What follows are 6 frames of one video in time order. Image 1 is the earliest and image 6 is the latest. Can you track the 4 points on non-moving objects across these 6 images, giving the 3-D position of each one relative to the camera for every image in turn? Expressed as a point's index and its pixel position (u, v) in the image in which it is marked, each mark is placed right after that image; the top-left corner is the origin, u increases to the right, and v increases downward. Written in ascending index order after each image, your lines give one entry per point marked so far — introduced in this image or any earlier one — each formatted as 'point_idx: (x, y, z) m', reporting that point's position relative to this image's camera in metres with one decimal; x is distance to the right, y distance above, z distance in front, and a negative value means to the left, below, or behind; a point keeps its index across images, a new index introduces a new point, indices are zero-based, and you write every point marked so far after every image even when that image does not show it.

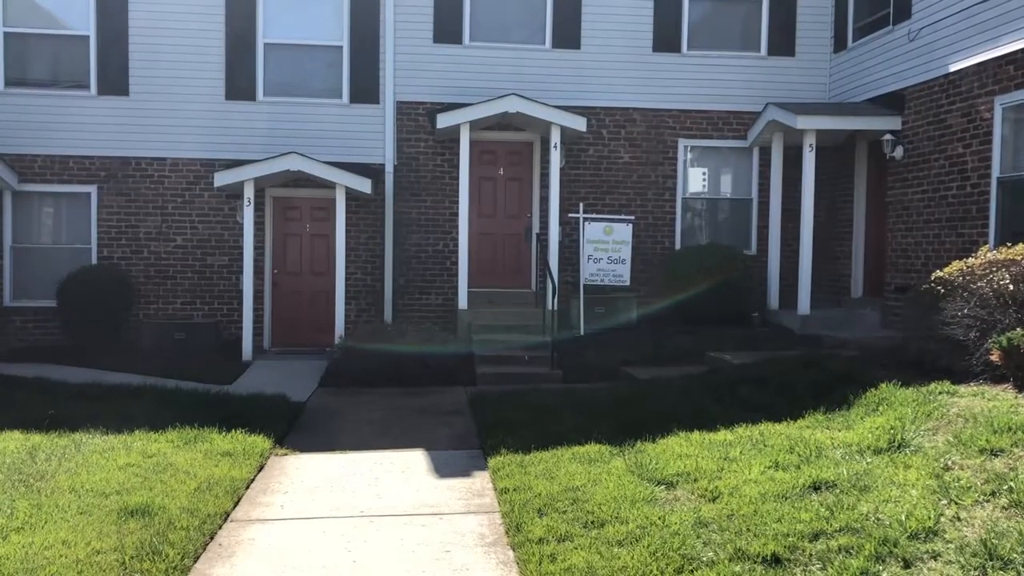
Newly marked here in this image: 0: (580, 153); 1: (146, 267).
0: (+1.1, +2.2, +14.4) m
1: (-5.7, +0.3, +13.8) m
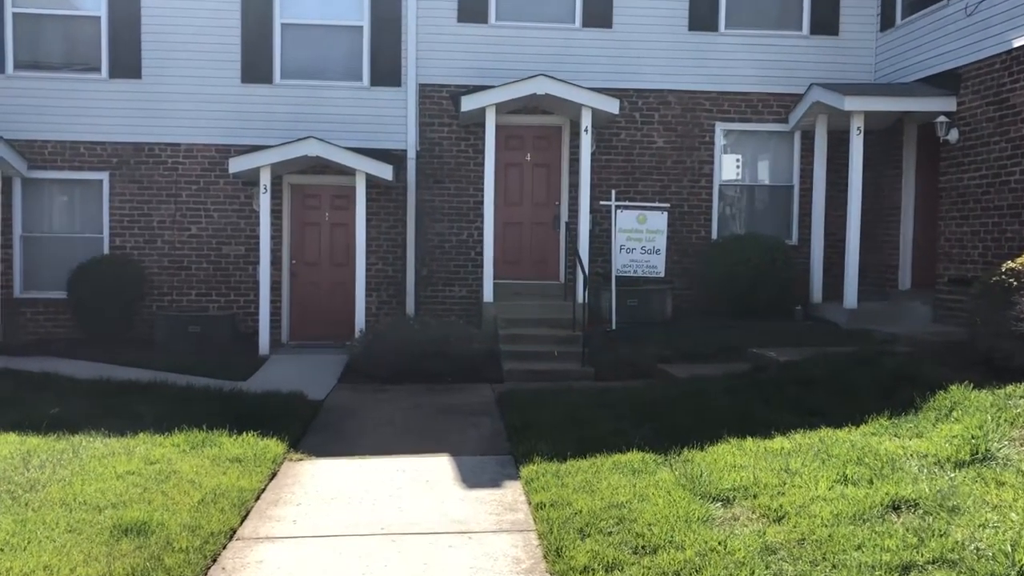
0: (+1.5, +2.3, +13.7) m
1: (-5.3, +0.5, +13.3) m
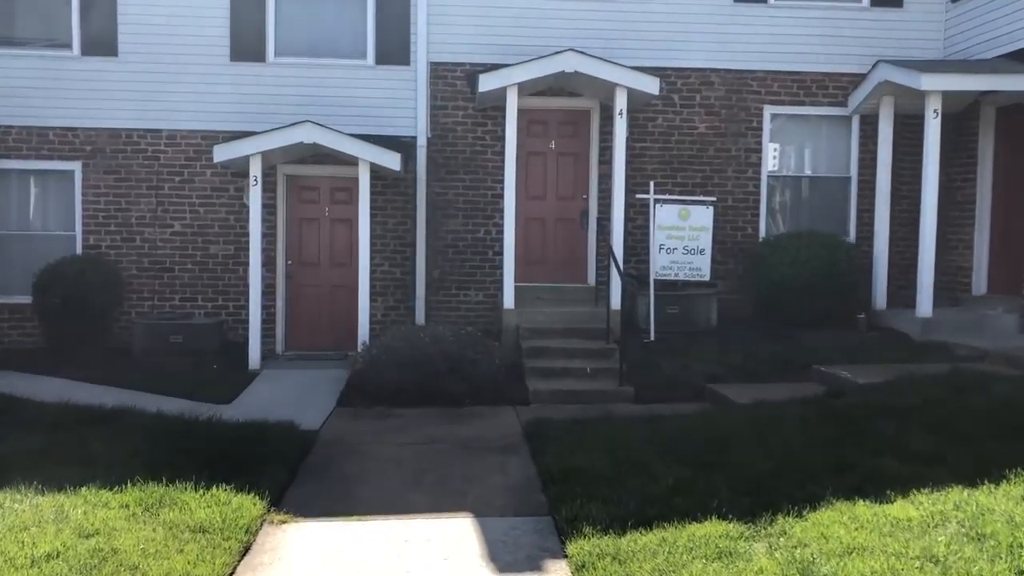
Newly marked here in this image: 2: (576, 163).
0: (+1.8, +2.3, +12.1) m
1: (-5.0, +0.4, +11.9) m
2: (+0.9, +1.7, +12.2) m
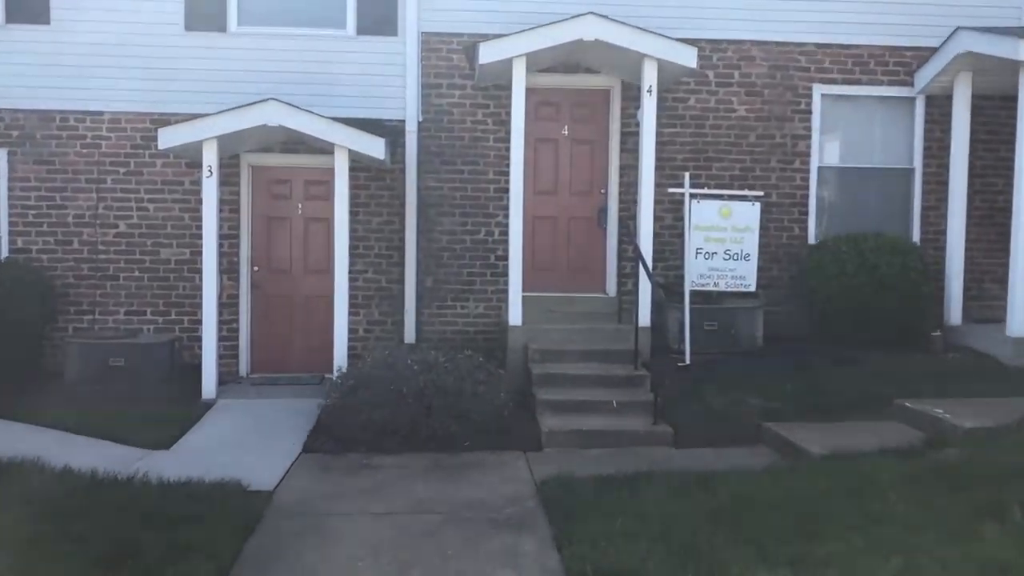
0: (+1.9, +2.1, +10.3) m
1: (-4.9, +0.3, +10.0) m
2: (+1.0, +1.6, +10.4) m
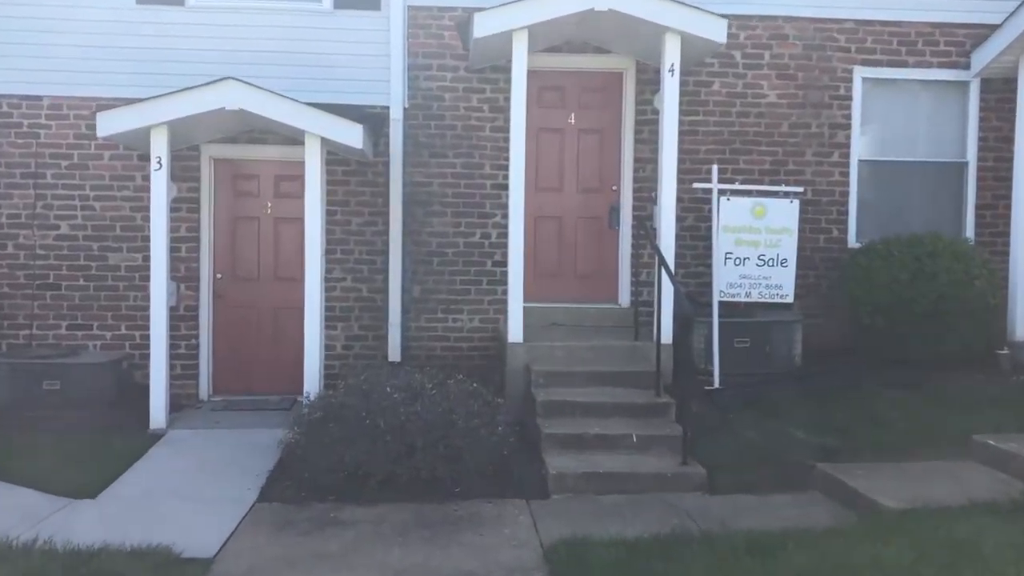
0: (+1.9, +2.0, +9.0) m
1: (-4.9, +0.2, +8.7) m
2: (+0.9, +1.5, +9.1) m
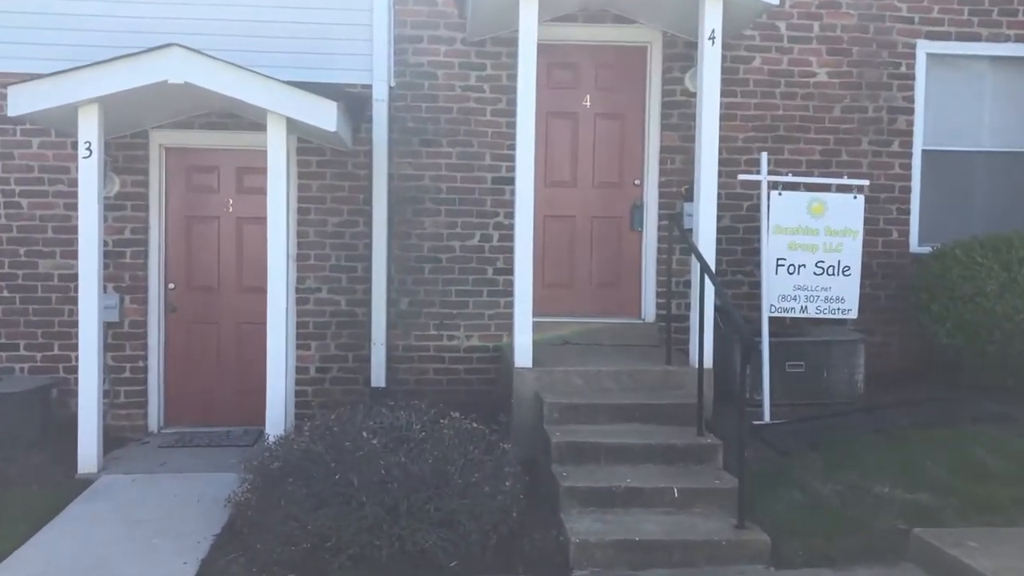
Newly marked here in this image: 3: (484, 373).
0: (+2.0, +1.9, +7.7) m
1: (-4.9, +0.1, +7.3) m
2: (+1.0, +1.4, +7.8) m
3: (-0.2, -0.7, +7.6) m
